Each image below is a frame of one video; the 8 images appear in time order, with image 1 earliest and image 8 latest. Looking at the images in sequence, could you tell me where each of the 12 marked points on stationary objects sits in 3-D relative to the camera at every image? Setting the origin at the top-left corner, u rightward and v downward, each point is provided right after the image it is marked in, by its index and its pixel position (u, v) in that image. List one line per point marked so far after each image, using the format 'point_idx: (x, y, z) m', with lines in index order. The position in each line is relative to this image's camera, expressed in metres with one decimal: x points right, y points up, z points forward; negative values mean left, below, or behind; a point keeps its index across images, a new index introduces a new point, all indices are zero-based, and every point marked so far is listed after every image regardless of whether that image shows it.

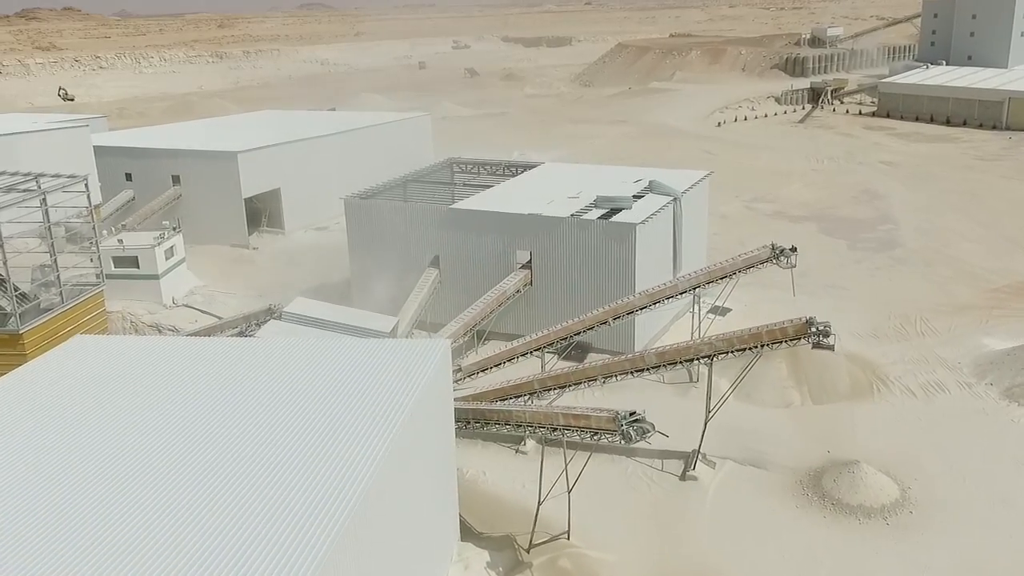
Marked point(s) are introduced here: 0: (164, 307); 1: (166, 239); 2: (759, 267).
0: (-8.0, -0.5, +19.8) m
1: (-8.0, +1.1, +19.9) m
2: (+5.1, +0.4, +17.7) m
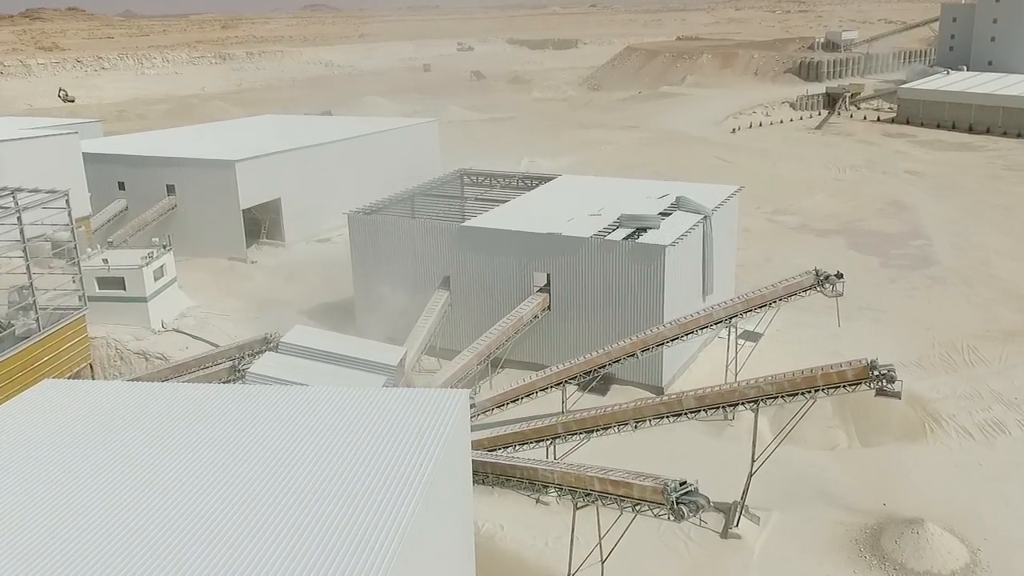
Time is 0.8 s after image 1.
0: (-7.7, -1.0, +18.3) m
1: (-7.7, +0.6, +18.4) m
2: (+5.5, -0.1, +16.2) m
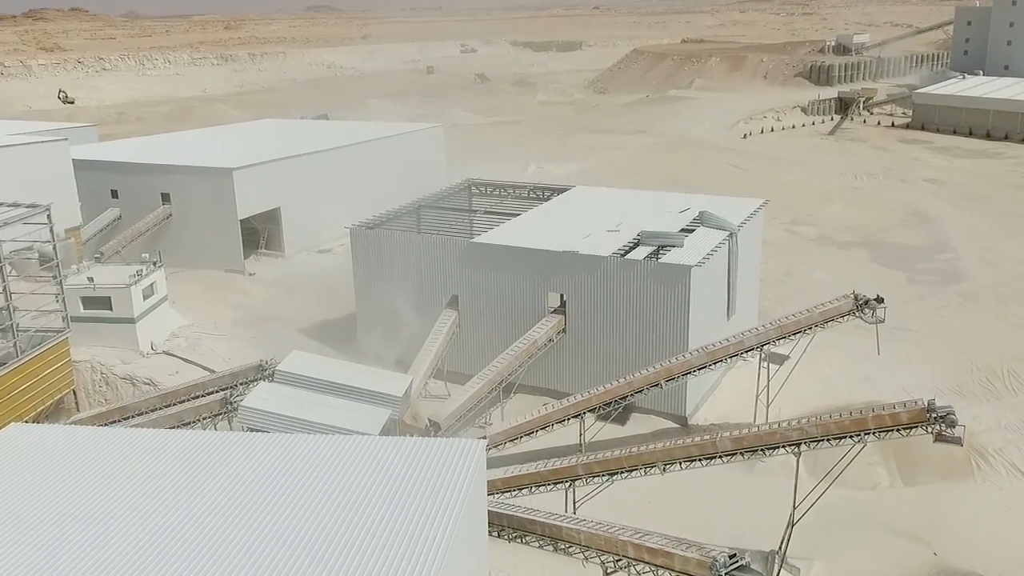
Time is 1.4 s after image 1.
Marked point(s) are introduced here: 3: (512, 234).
0: (-7.4, -1.3, +17.1) m
1: (-7.4, +0.2, +17.3) m
2: (+5.7, -0.6, +15.0) m
3: (0.0, +1.1, +18.1) m
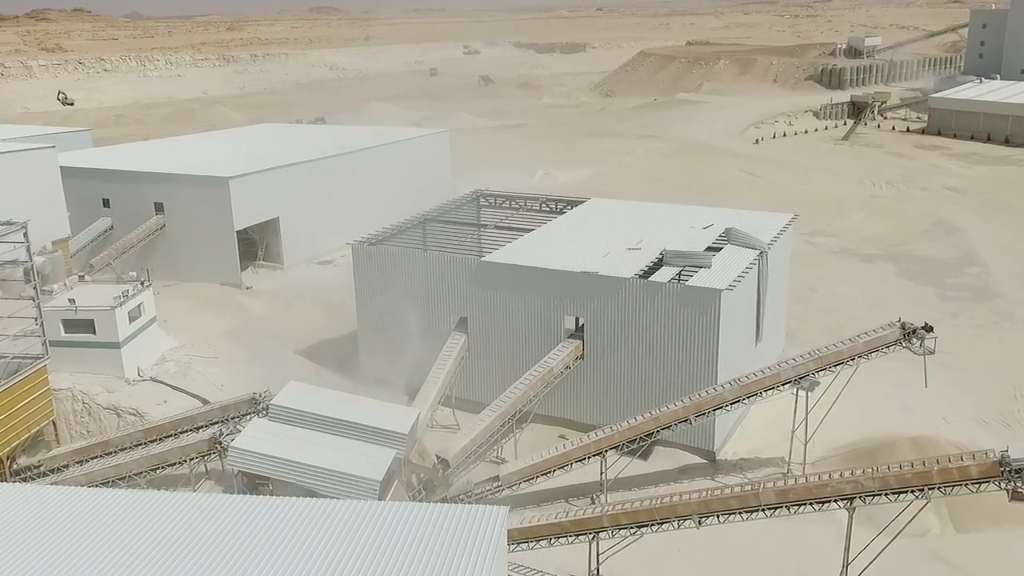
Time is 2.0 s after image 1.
0: (-7.2, -1.8, +15.9) m
1: (-7.2, -0.2, +16.1) m
2: (+6.0, -1.0, +13.8) m
3: (+0.3, +0.7, +16.9) m
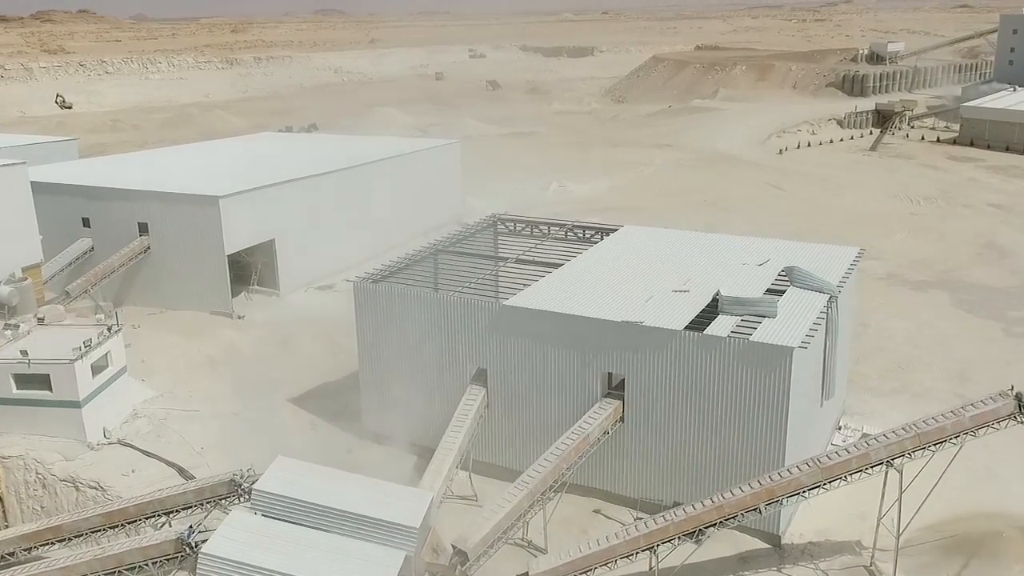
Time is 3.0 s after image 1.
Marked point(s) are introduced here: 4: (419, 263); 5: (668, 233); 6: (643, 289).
0: (-6.7, -2.5, +13.6) m
1: (-6.7, -0.9, +13.8) m
2: (+6.4, -1.8, +11.4) m
3: (+0.7, -0.1, +14.5) m
4: (-1.8, +0.5, +16.8) m
5: (+3.2, +1.2, +18.1) m
6: (+2.2, 0.0, +14.6) m
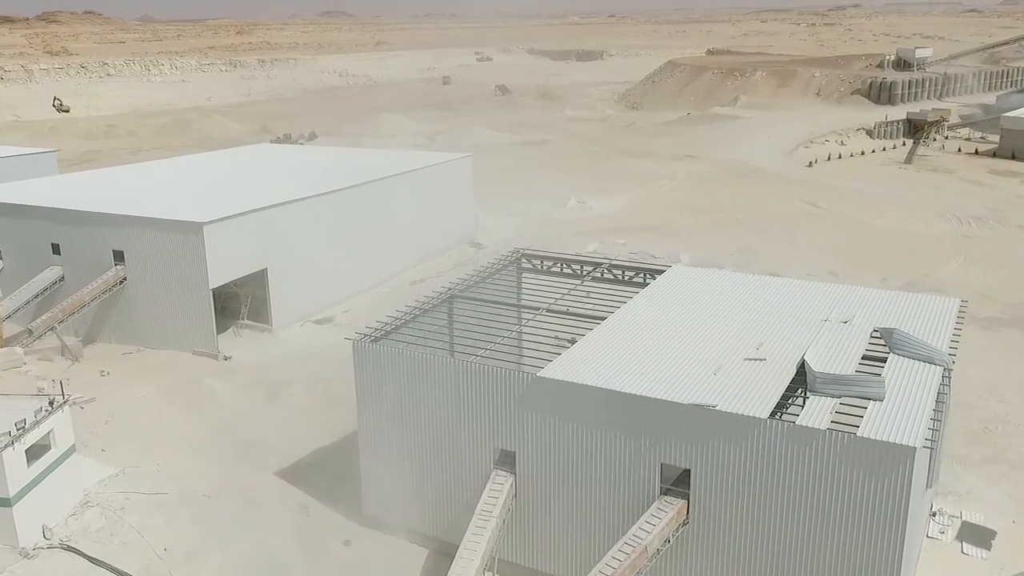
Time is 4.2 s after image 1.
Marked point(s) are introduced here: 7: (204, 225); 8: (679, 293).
0: (-6.3, -3.4, +11.0) m
1: (-6.2, -1.8, +11.1) m
2: (+6.8, -2.7, +8.7) m
3: (+1.2, -1.0, +11.9) m
4: (-1.3, -0.4, +14.1) m
5: (+3.7, +0.2, +15.4) m
6: (+2.7, -0.9, +11.9) m
7: (-7.0, +1.4, +19.4) m
8: (+2.8, -0.1, +14.3) m
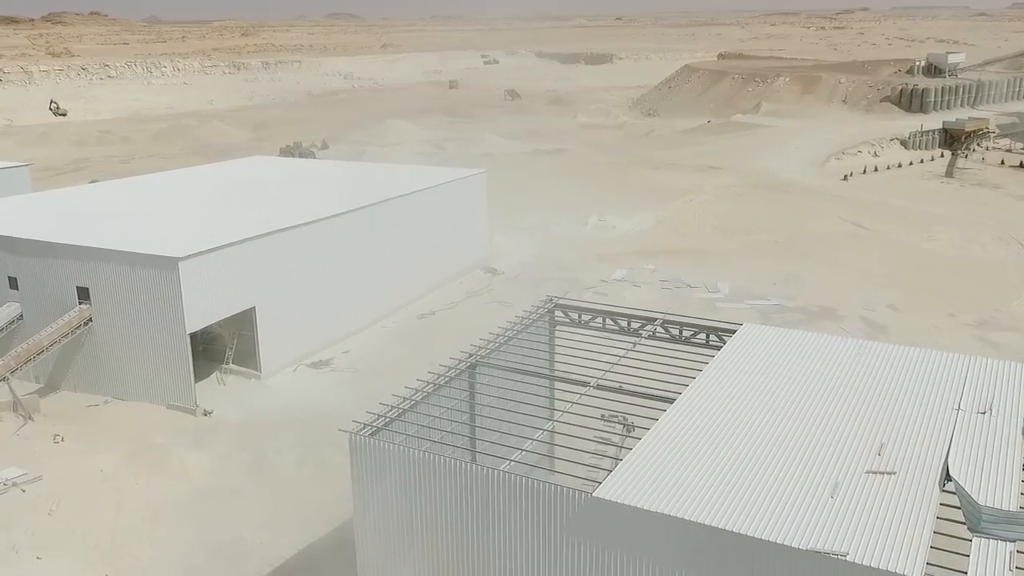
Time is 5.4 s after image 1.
0: (-5.8, -4.3, +8.2) m
1: (-5.8, -2.7, +8.3) m
2: (+7.3, -3.7, +5.8) m
3: (+1.7, -1.9, +9.0) m
4: (-0.8, -1.3, +11.3) m
5: (+4.2, -0.7, +12.5) m
6: (+3.2, -1.8, +9.1) m
7: (-6.4, +0.5, +16.6) m
8: (+3.3, -1.0, +11.5) m
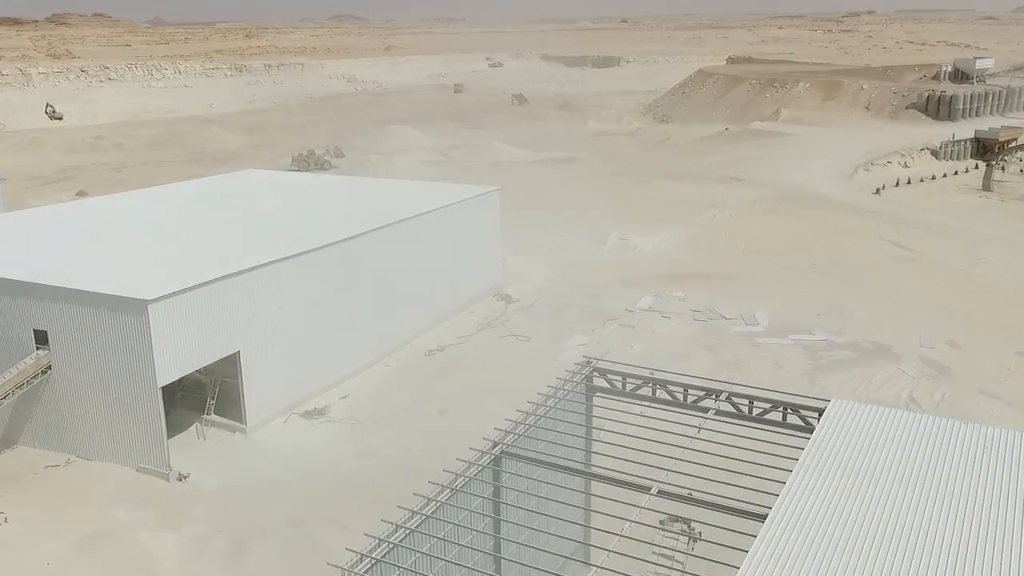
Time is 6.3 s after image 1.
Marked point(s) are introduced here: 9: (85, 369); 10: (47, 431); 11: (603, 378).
0: (-5.4, -5.0, +5.8) m
1: (-5.4, -3.4, +5.9) m
2: (+7.7, -4.5, +3.4) m
3: (+2.1, -2.7, +6.6) m
4: (-0.4, -2.1, +8.9) m
5: (+4.6, -1.5, +10.1) m
6: (+3.6, -2.7, +6.7) m
7: (-6.0, -0.2, +14.2) m
8: (+3.7, -1.8, +9.1) m
9: (-7.6, -1.5, +15.3) m
10: (-8.7, -2.6, +16.0) m
11: (+1.2, -1.2, +11.0) m
